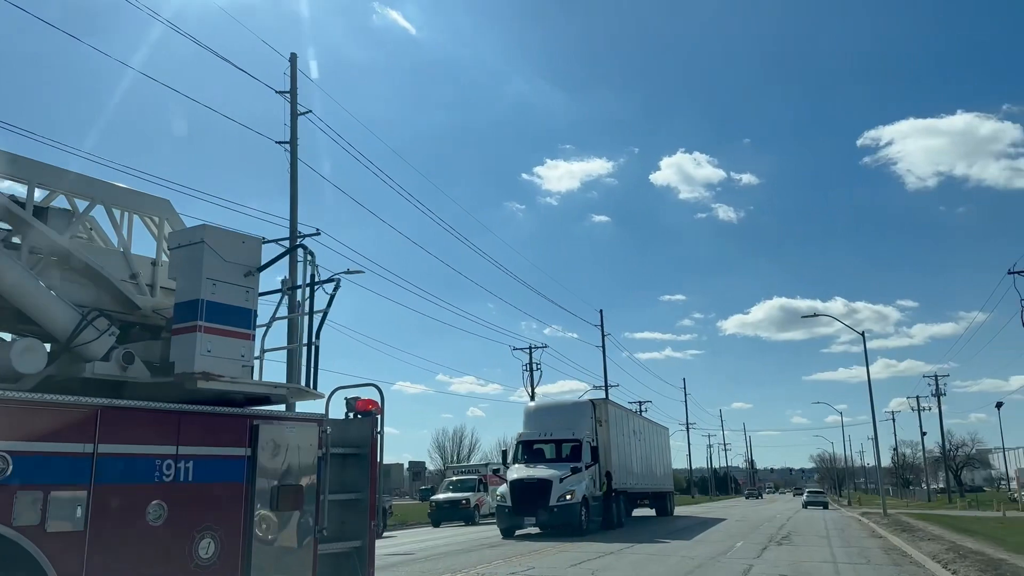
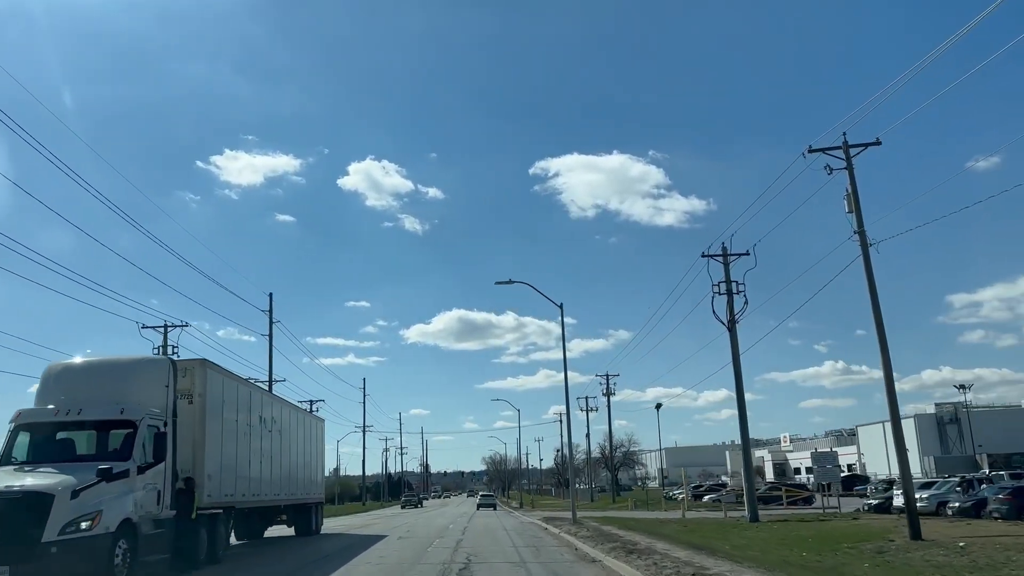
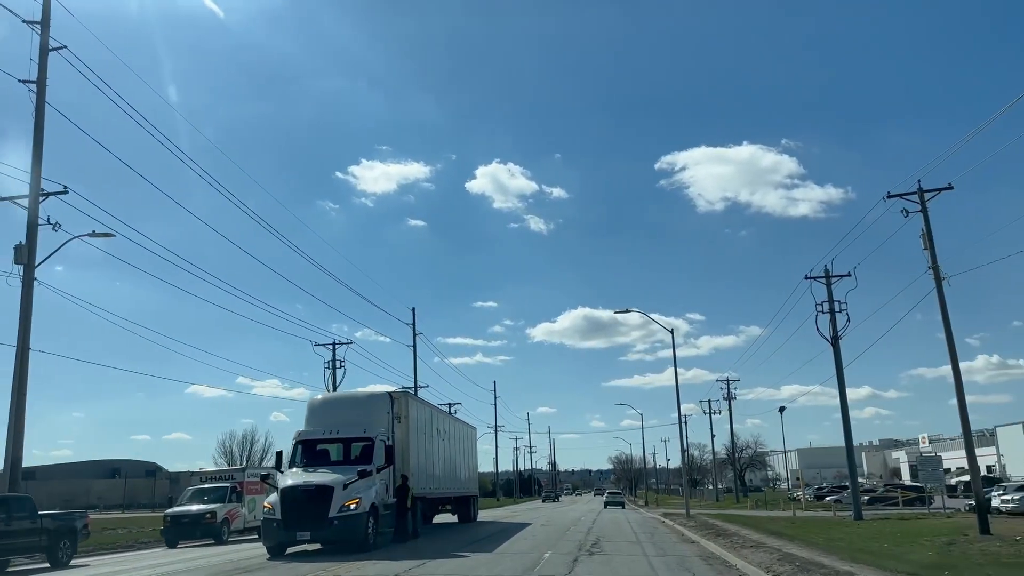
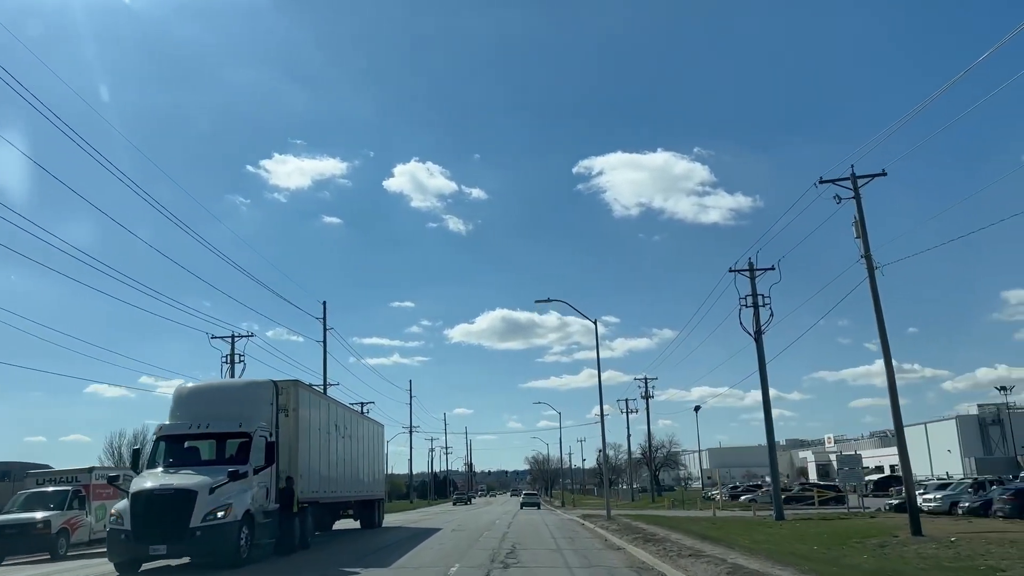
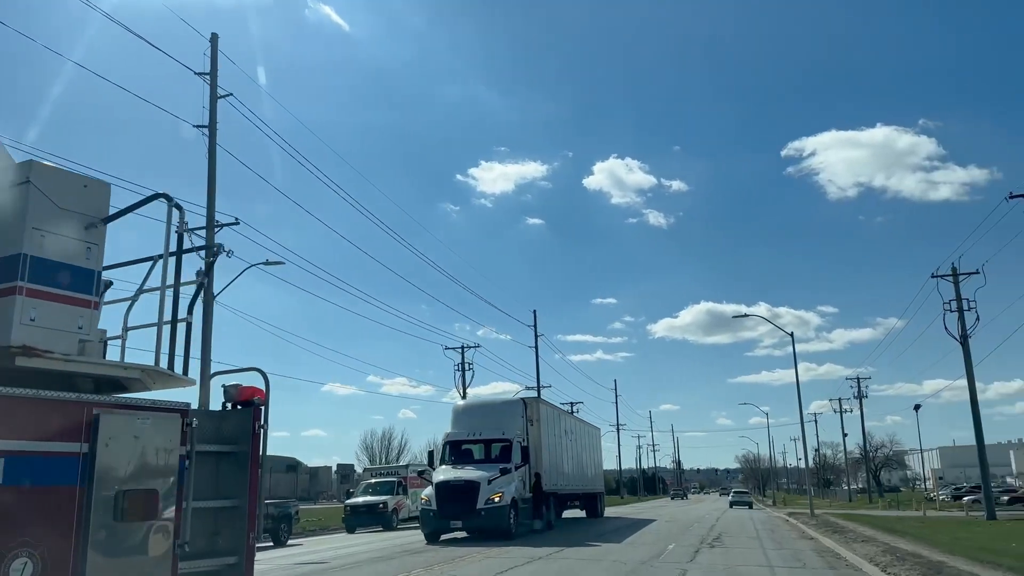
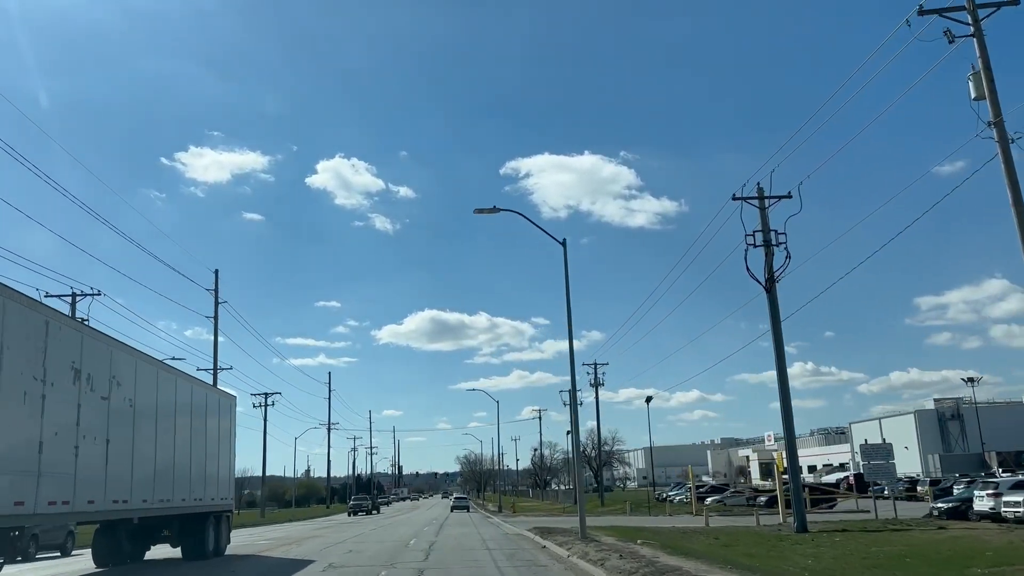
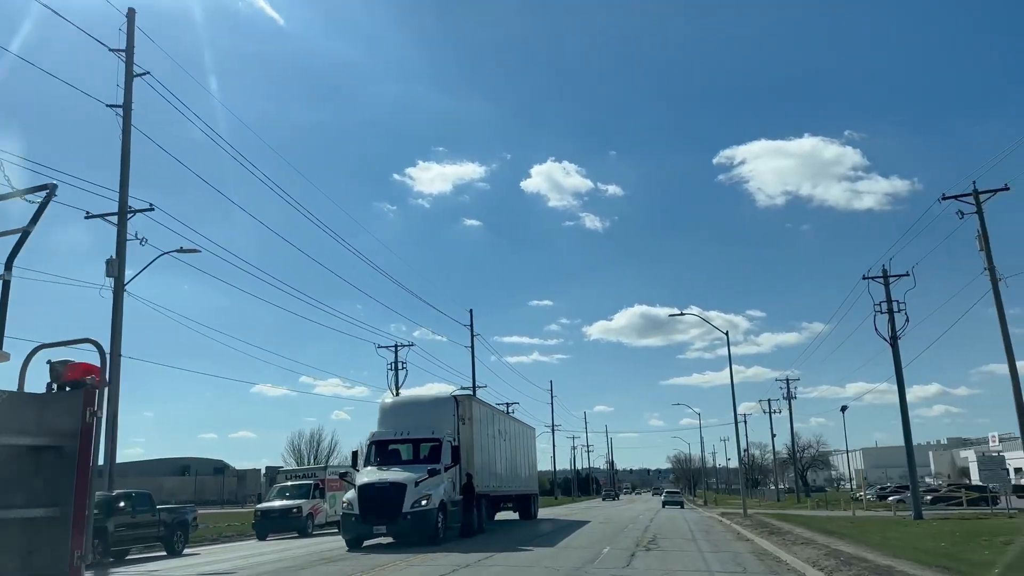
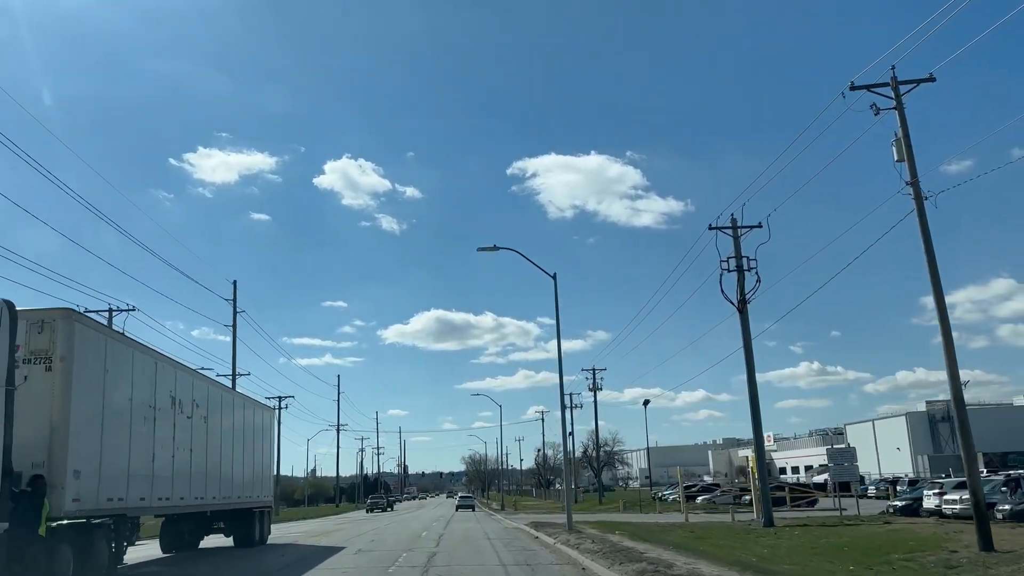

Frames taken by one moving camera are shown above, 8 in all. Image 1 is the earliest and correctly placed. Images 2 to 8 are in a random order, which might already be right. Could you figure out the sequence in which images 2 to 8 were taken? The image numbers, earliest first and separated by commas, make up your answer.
5, 7, 3, 4, 2, 8, 6
